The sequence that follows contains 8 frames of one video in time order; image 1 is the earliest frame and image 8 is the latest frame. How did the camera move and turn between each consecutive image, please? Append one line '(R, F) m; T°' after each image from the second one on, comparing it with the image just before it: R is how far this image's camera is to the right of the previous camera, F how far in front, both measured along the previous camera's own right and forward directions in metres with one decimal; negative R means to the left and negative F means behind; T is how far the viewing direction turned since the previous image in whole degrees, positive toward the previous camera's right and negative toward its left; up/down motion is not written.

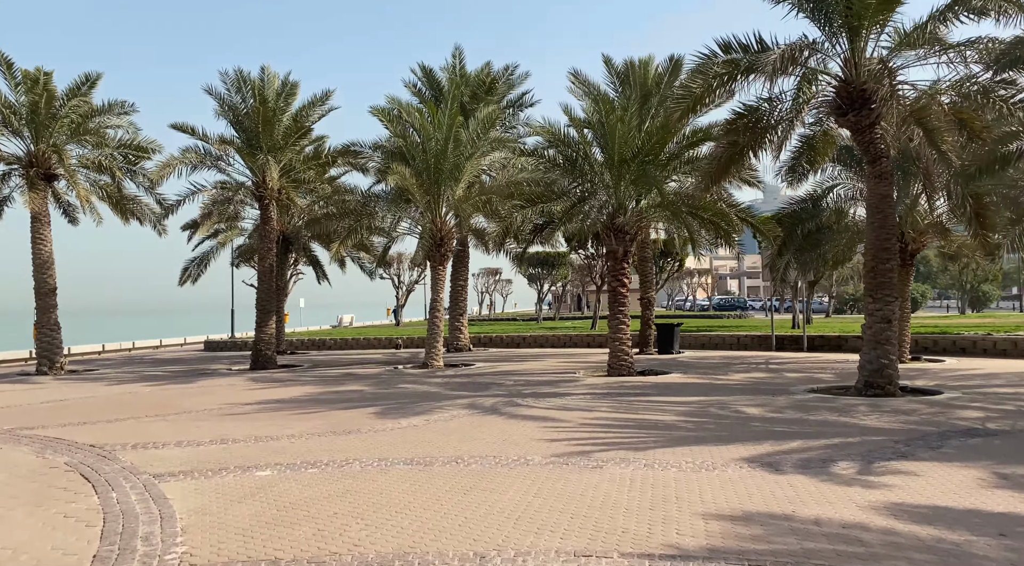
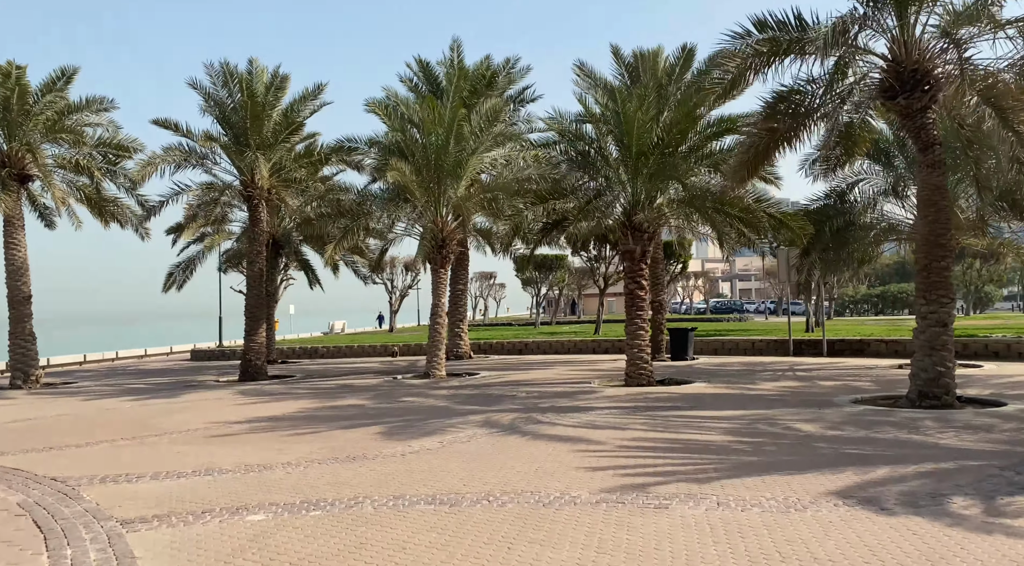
(-0.4, +1.3) m; +1°
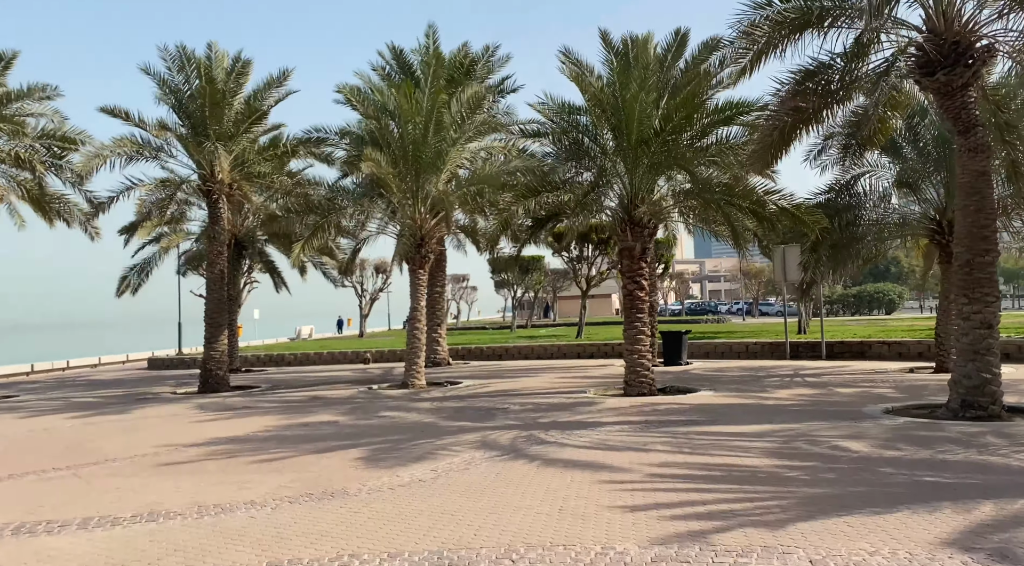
(-0.4, +1.4) m; +2°
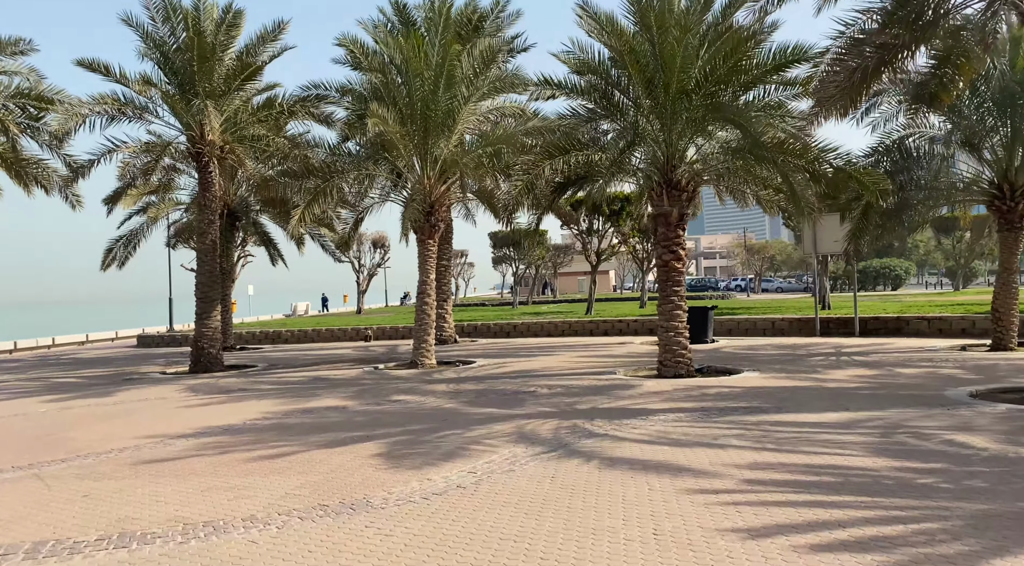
(-0.5, +1.5) m; 0°
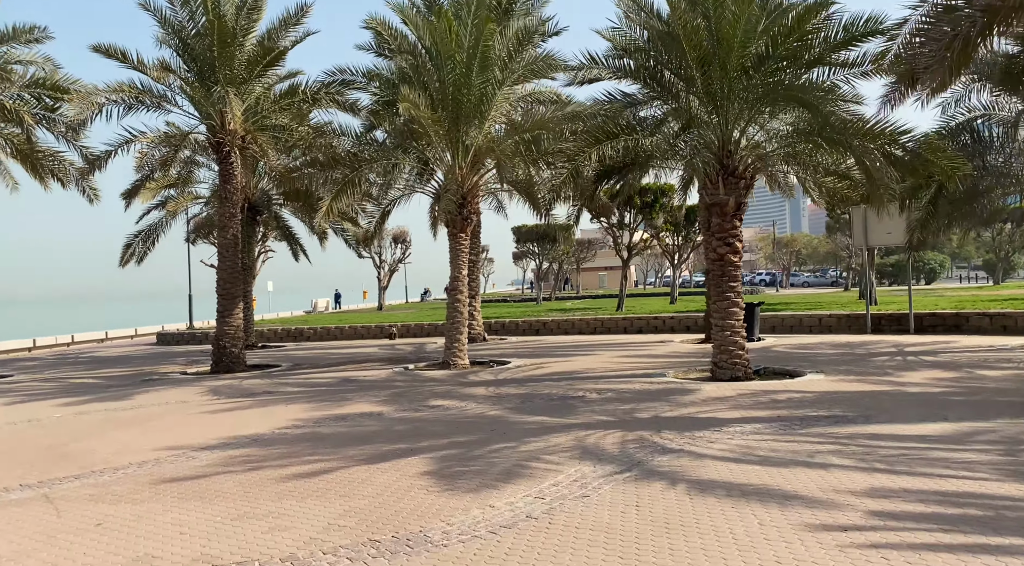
(-0.4, +0.9) m; -1°
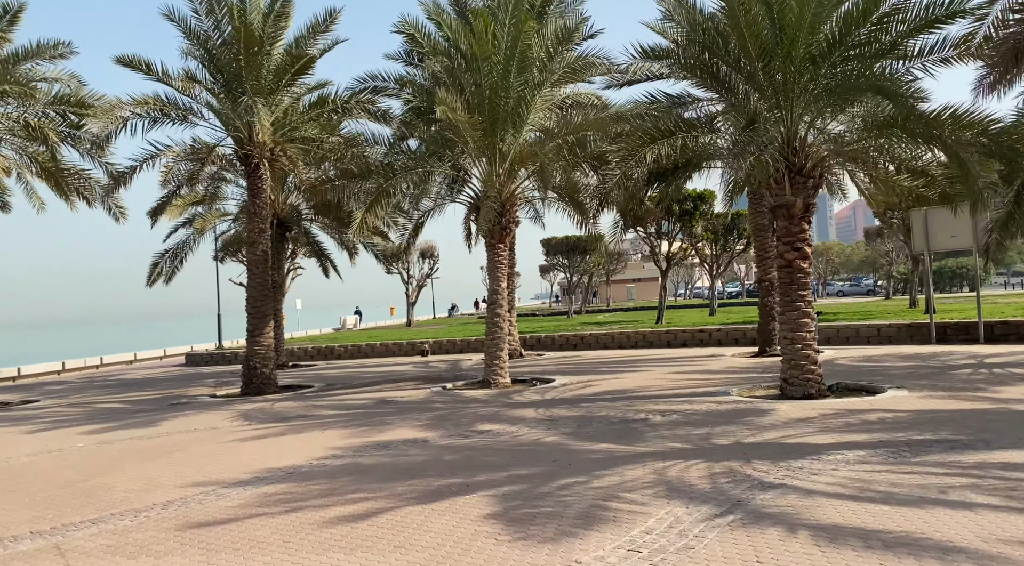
(-0.4, +0.9) m; -2°
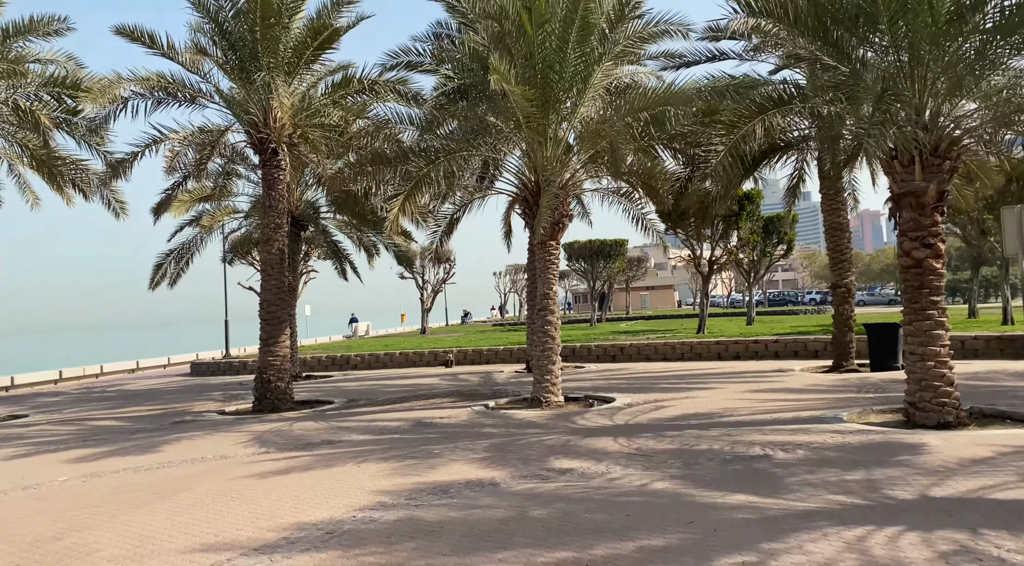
(-0.8, +1.9) m; 0°
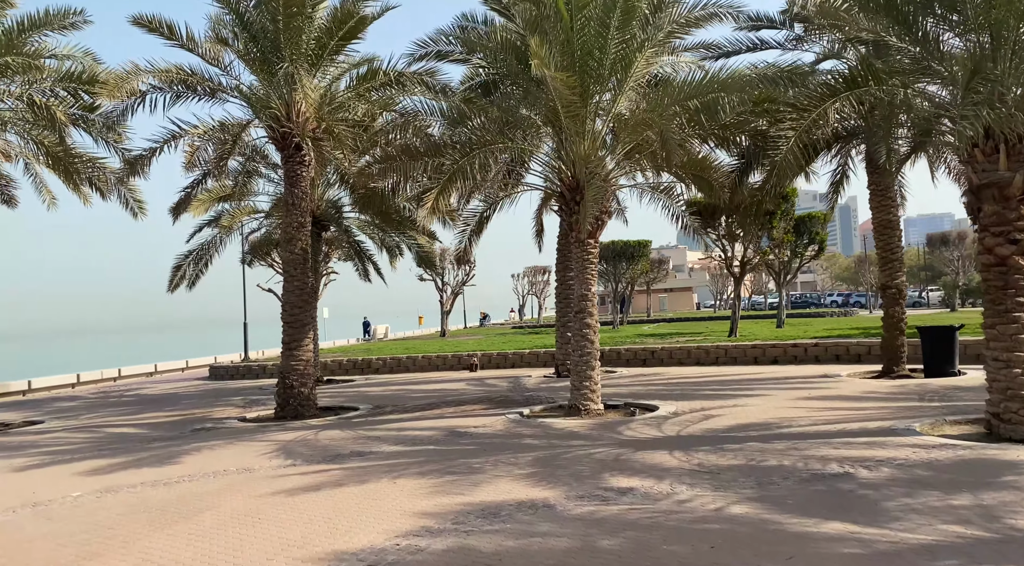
(-0.3, +0.7) m; -1°
